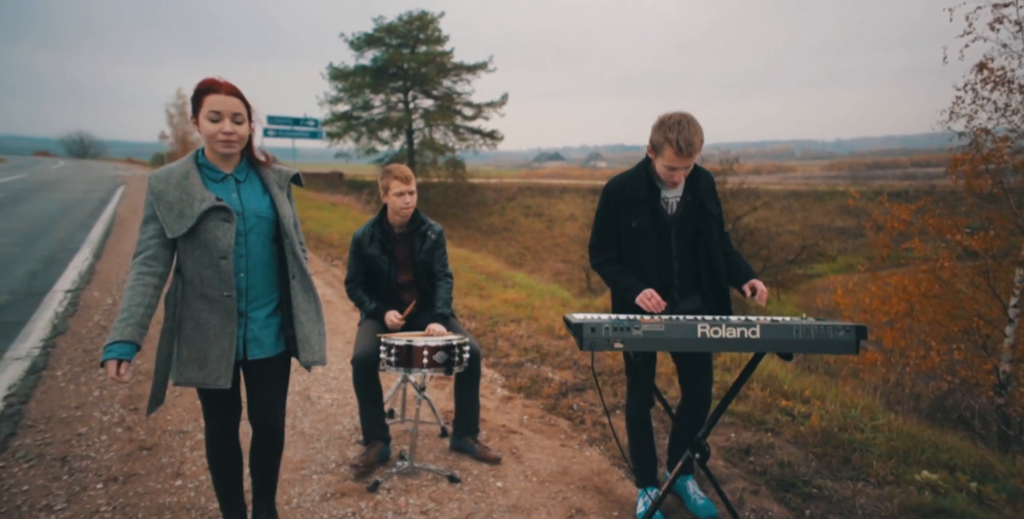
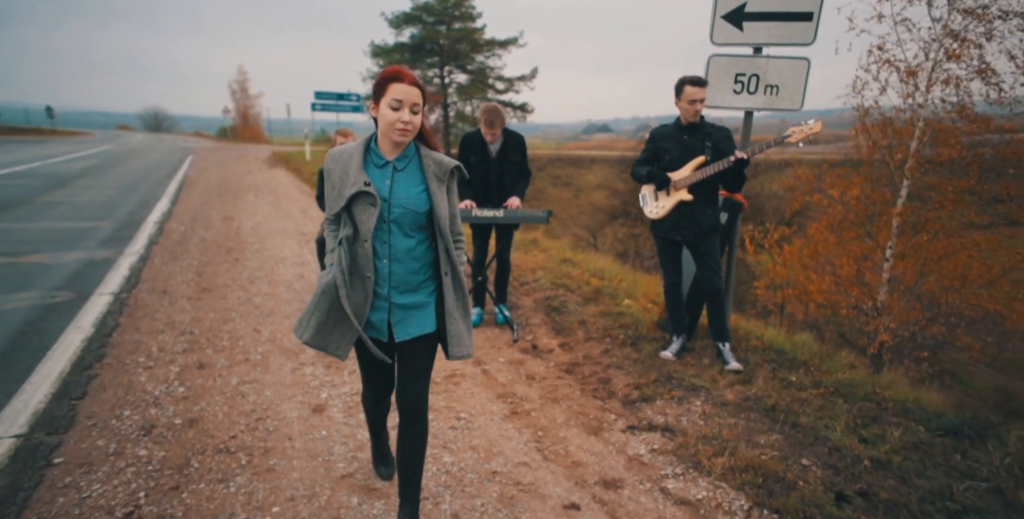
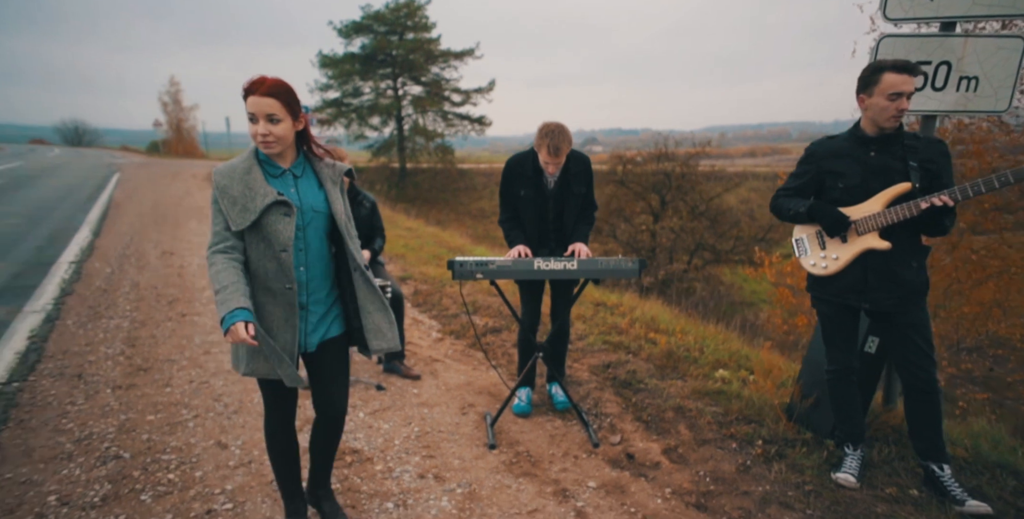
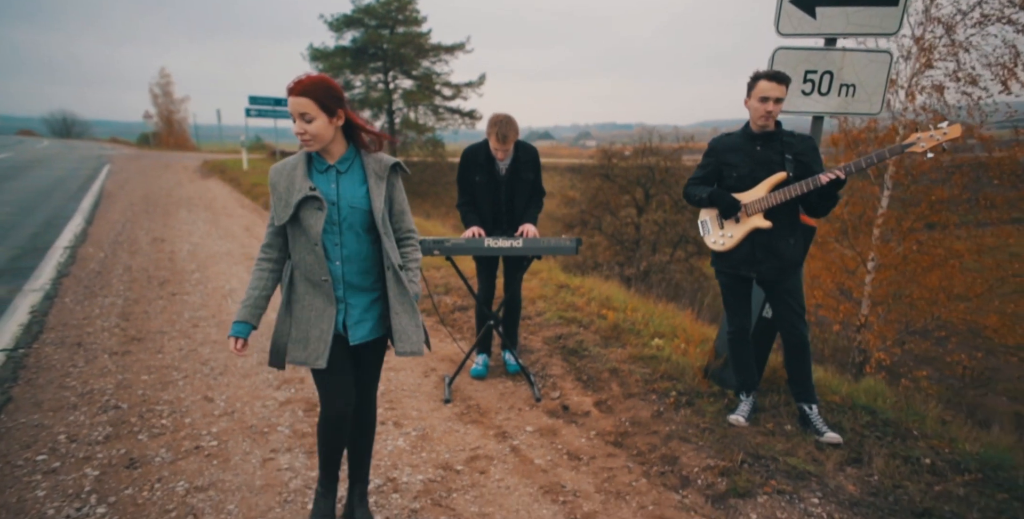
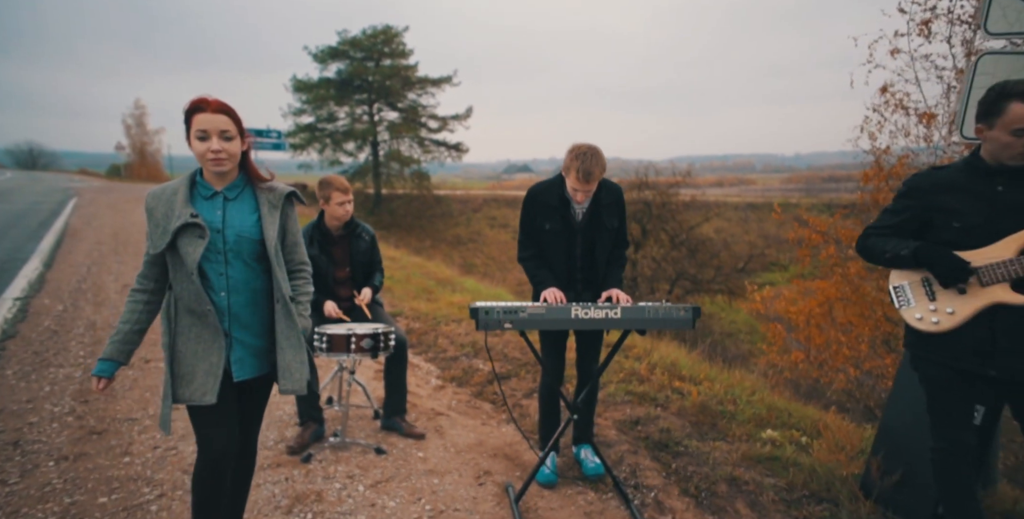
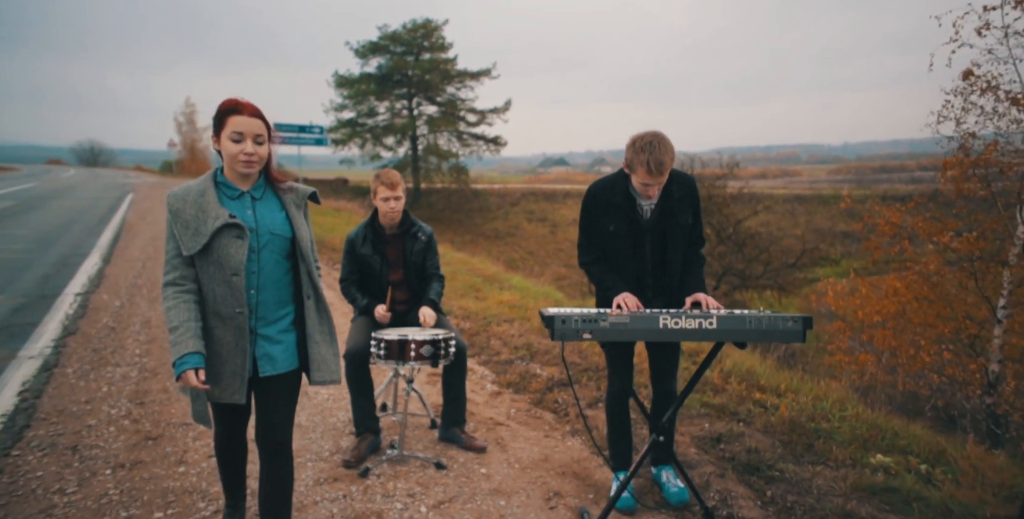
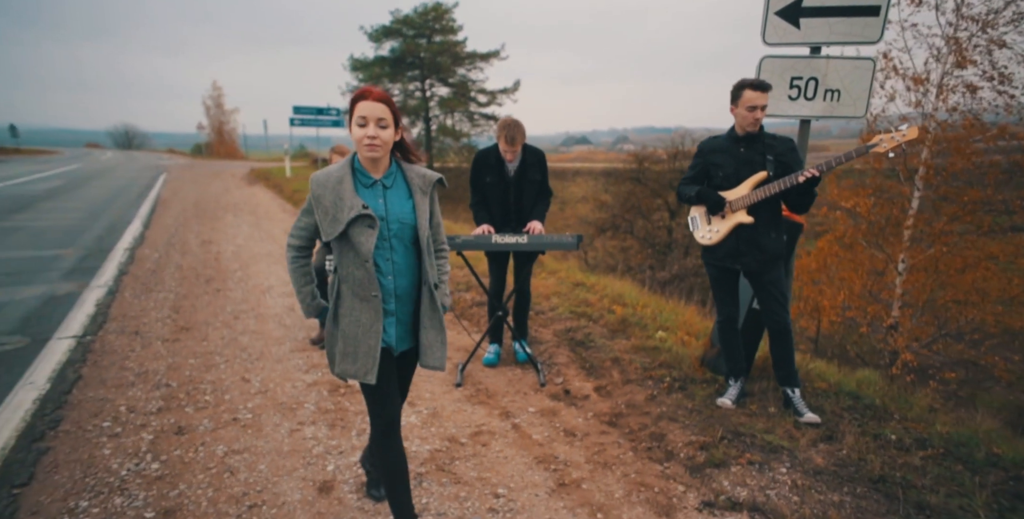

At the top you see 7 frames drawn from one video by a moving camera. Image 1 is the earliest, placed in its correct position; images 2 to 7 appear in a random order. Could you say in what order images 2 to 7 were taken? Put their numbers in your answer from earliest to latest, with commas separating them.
6, 5, 3, 4, 7, 2
